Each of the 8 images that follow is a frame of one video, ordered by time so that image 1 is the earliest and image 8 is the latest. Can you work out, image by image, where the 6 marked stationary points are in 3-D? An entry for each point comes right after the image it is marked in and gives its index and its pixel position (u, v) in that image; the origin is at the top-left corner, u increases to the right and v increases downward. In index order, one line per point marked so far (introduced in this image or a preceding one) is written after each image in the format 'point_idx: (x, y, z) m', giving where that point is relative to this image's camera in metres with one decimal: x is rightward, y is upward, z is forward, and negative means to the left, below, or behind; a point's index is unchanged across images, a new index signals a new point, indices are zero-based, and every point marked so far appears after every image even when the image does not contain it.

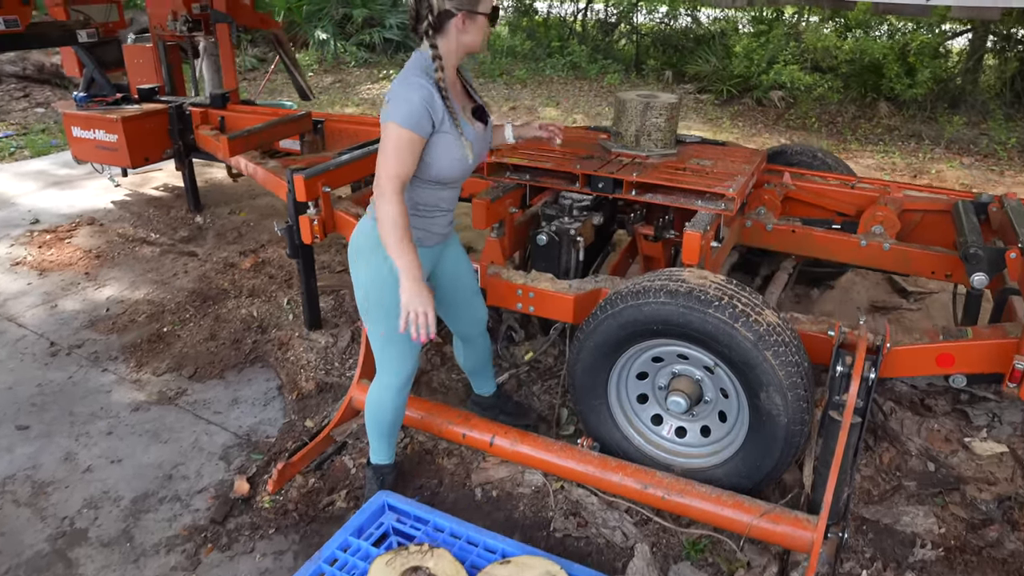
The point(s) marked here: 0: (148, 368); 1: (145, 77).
0: (-1.9, -0.4, +3.8) m
1: (-2.9, +1.7, +5.9) m
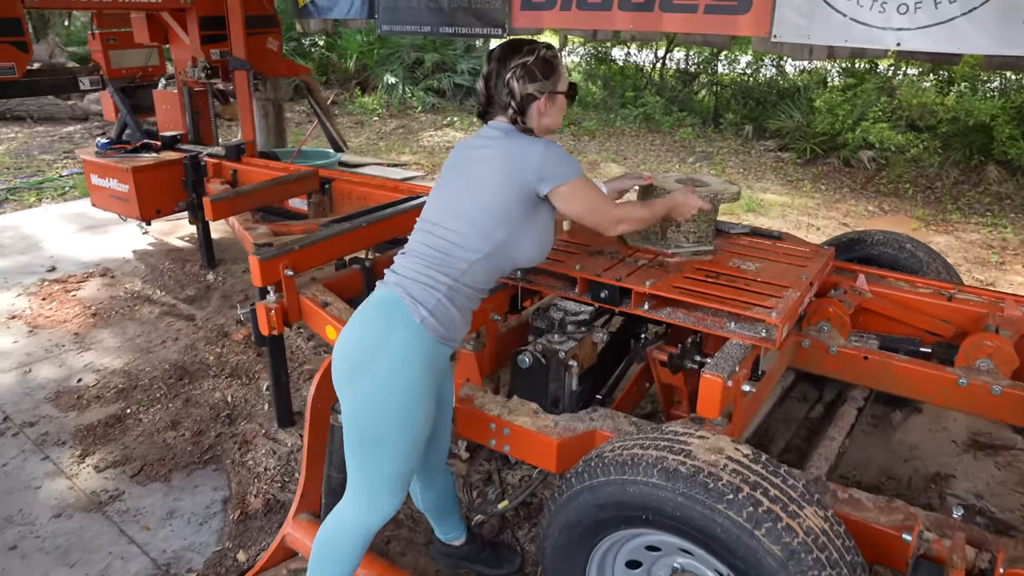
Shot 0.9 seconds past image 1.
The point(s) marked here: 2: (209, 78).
0: (-1.9, -0.8, +3.3) m
1: (-2.6, +1.2, +5.6) m
2: (-2.0, +1.4, +4.9) m
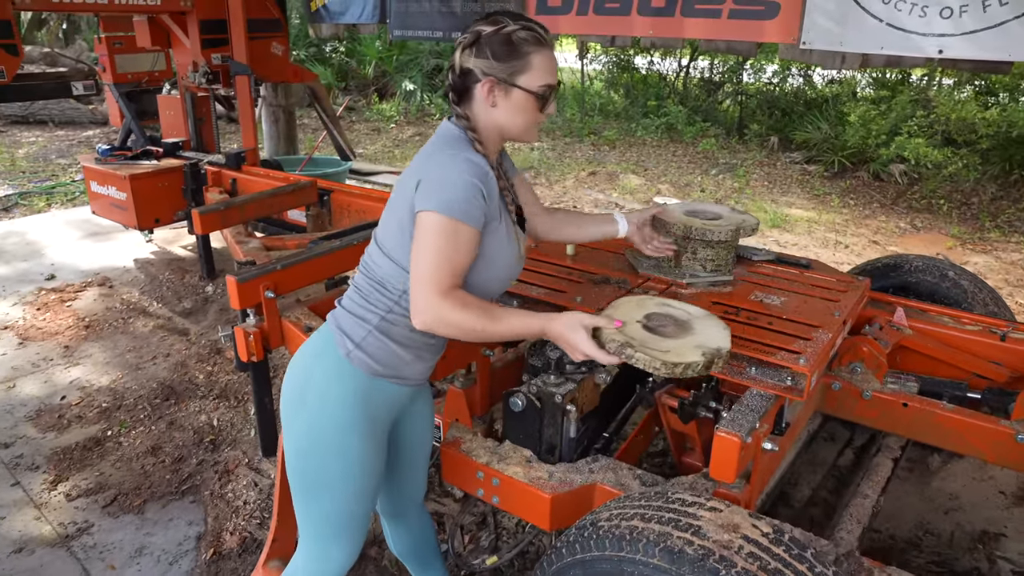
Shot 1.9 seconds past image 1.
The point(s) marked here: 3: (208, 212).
0: (-1.9, -0.8, +3.1) m
1: (-2.5, +1.2, +5.5) m
2: (-1.9, +1.3, +4.7) m
3: (-1.5, +0.4, +3.6) m
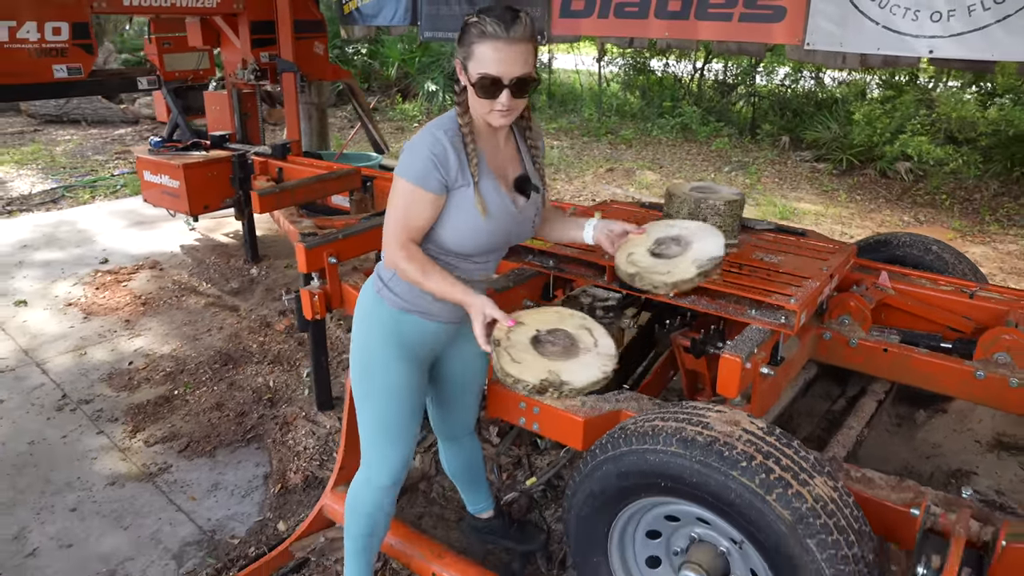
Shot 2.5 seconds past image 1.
0: (-1.7, -0.7, +3.5) m
1: (-2.3, +1.3, +5.9) m
2: (-1.7, +1.4, +5.1) m
3: (-1.3, +0.5, +4.0) m
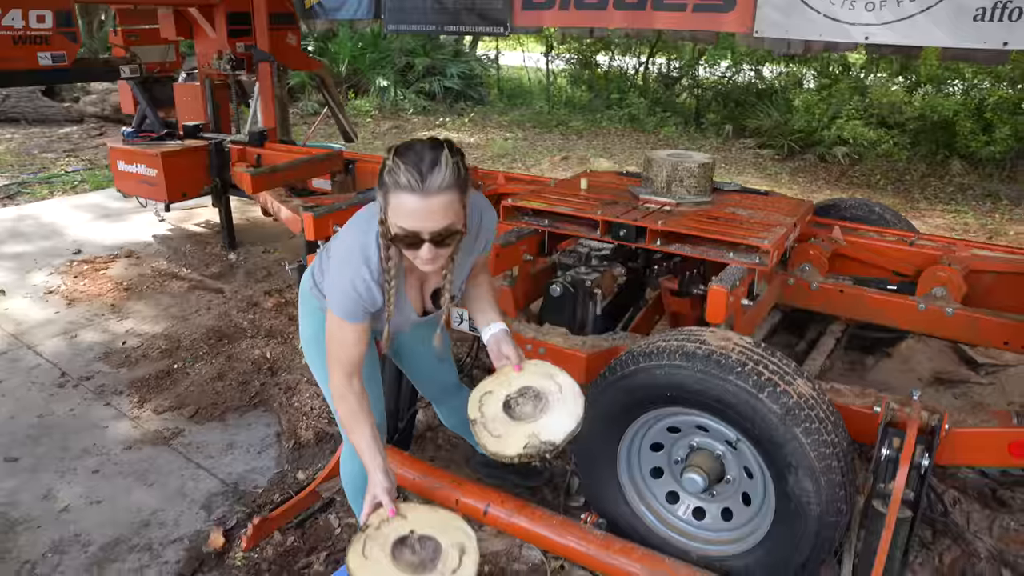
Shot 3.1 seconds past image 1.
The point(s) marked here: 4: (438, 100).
0: (-1.8, -0.6, +3.6) m
1: (-2.6, +1.4, +6.0) m
2: (-2.0, +1.5, +5.2) m
3: (-1.4, +0.6, +4.2) m
4: (-1.3, +3.2, +12.8) m
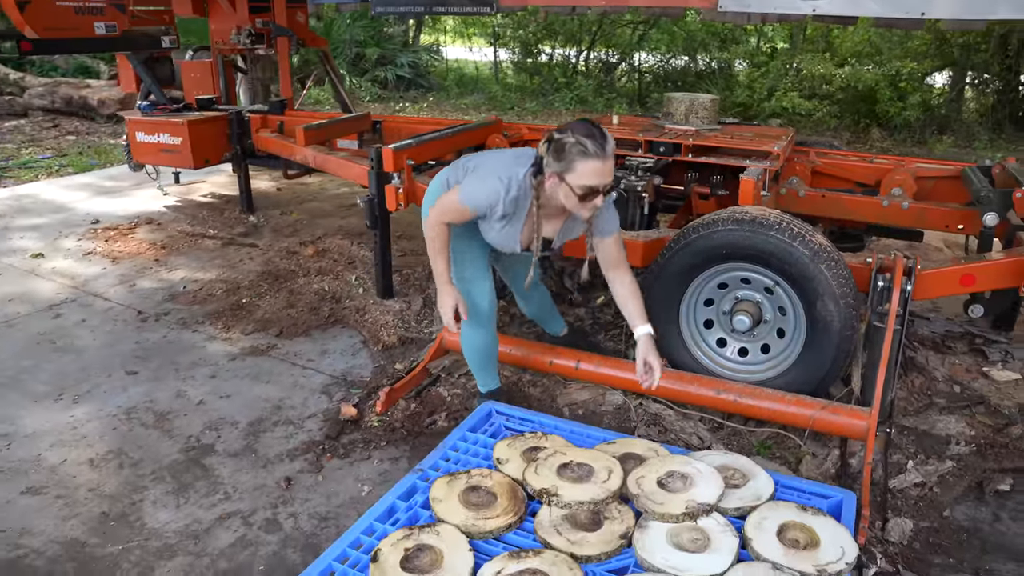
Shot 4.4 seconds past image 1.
0: (-1.5, -0.2, +4.1) m
1: (-2.6, +1.7, +6.4) m
2: (-2.0, +1.9, +5.7) m
3: (-1.3, +1.0, +4.7) m
4: (-2.2, +3.6, +13.3) m
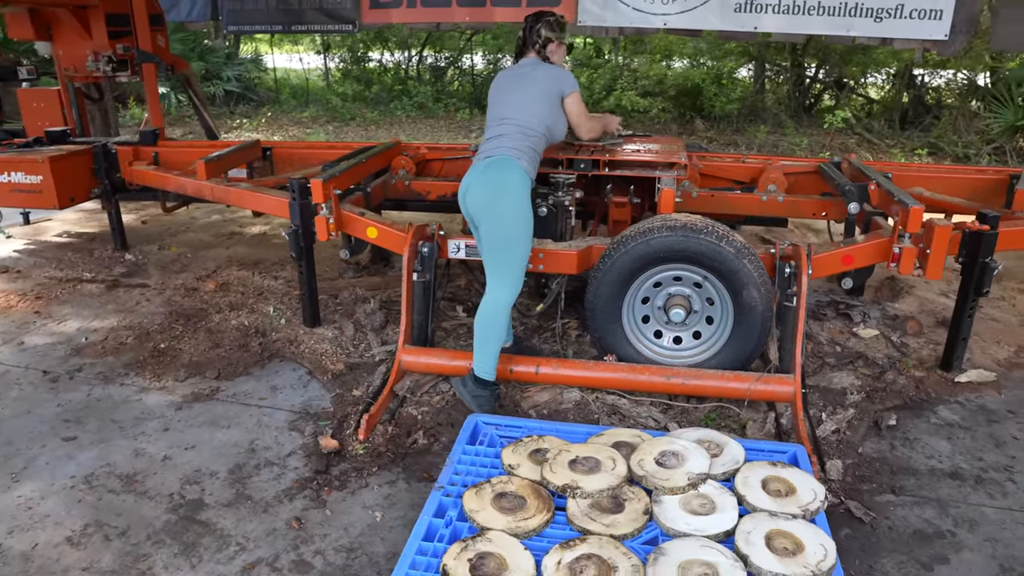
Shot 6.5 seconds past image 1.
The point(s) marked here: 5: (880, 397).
0: (-1.9, -0.5, +4.0) m
1: (-3.6, +1.3, +5.9) m
2: (-2.8, +1.5, +5.4) m
3: (-1.9, +0.8, +4.6) m
4: (-5.0, +3.2, +12.6) m
5: (+1.8, -0.5, +3.6) m
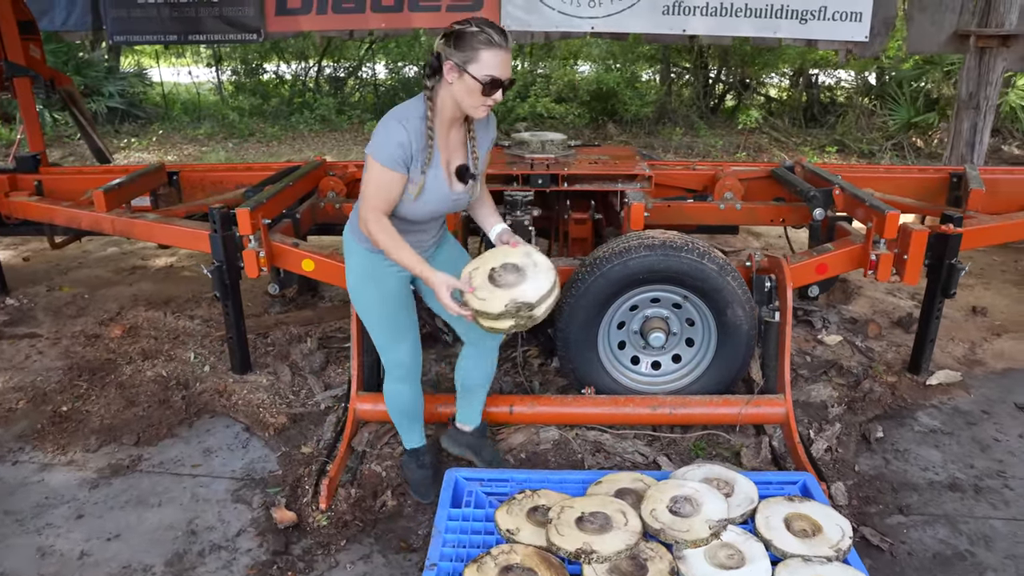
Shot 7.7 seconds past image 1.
0: (-2.0, -0.7, +3.4) m
1: (-4.1, +0.9, +5.0) m
2: (-3.3, +1.2, +4.6) m
3: (-2.2, +0.5, +4.0) m
4: (-6.4, +2.6, +11.6) m
5: (+1.7, -0.6, +3.5) m
